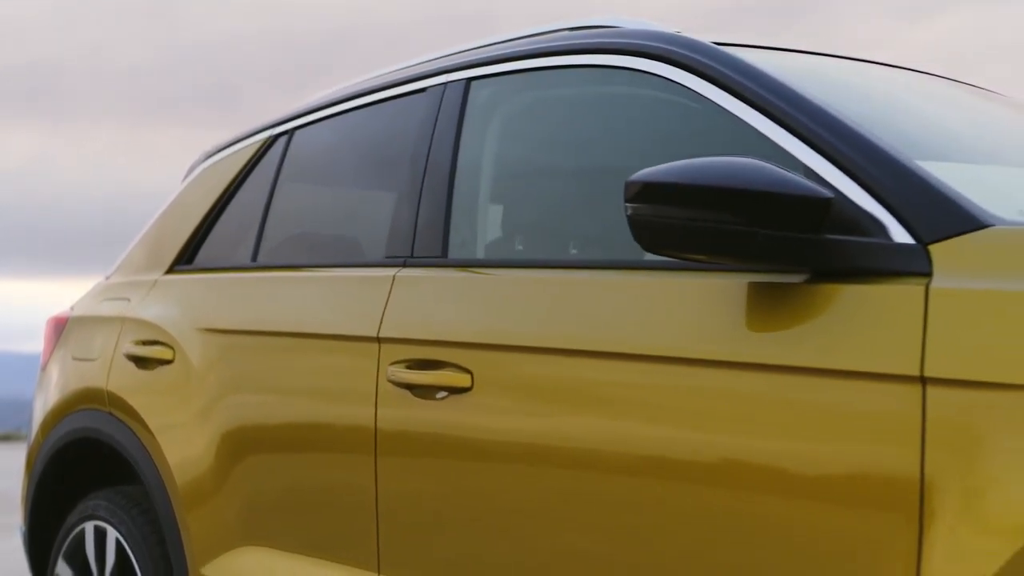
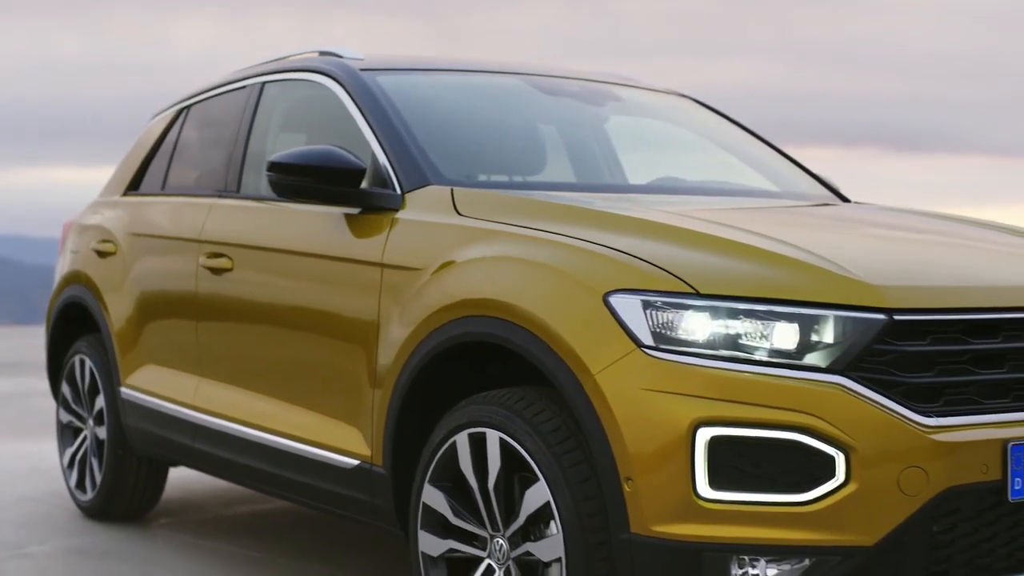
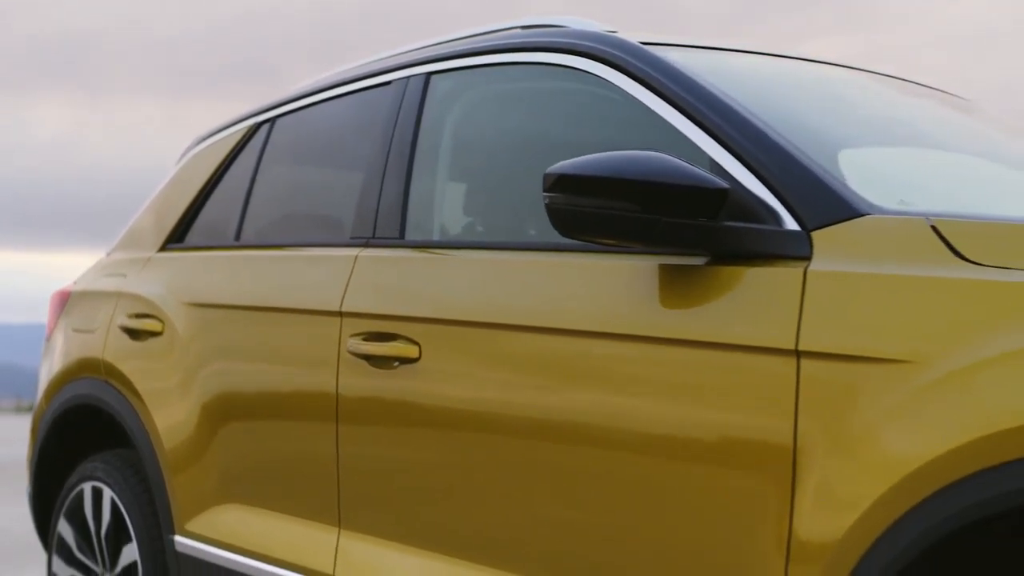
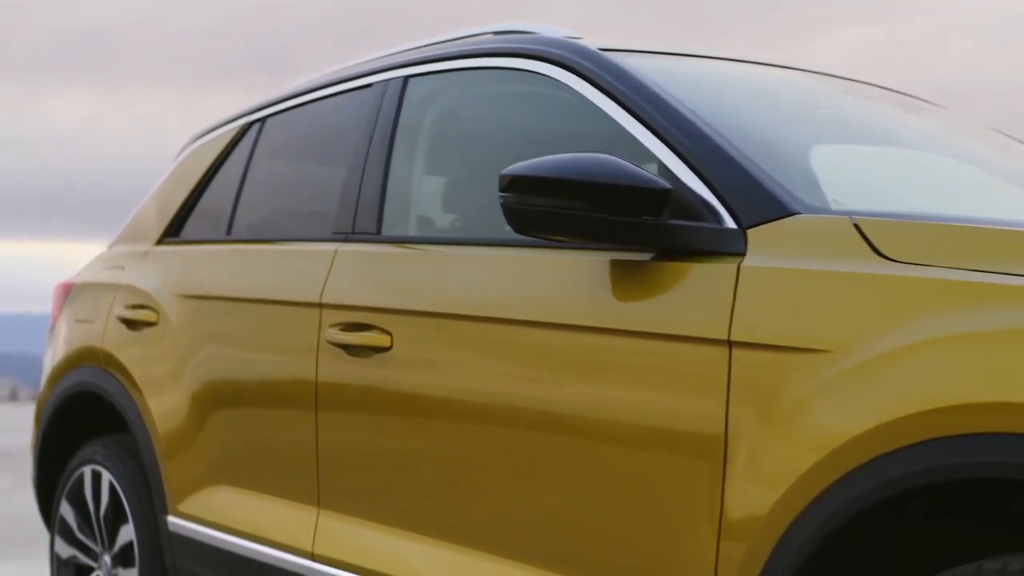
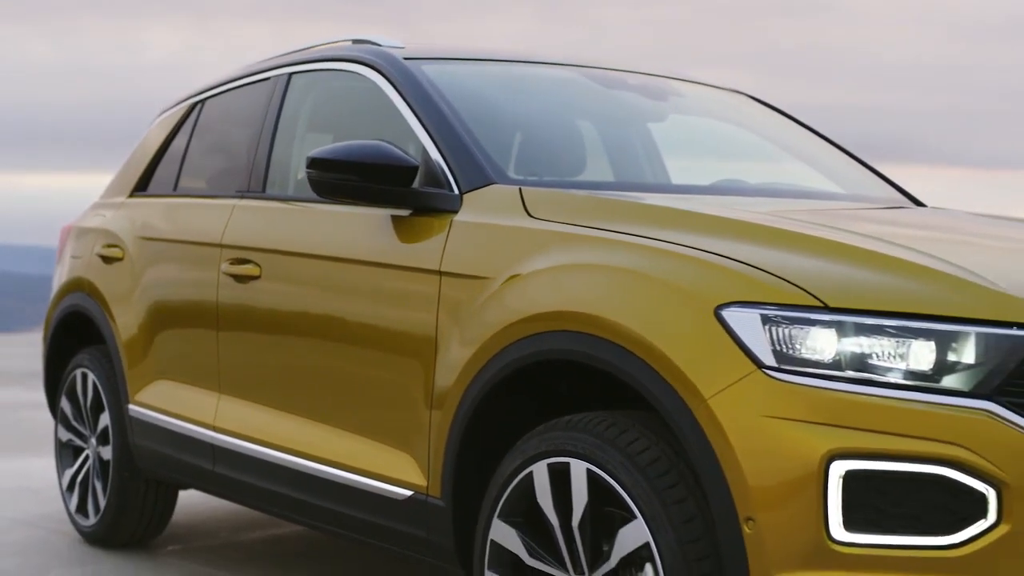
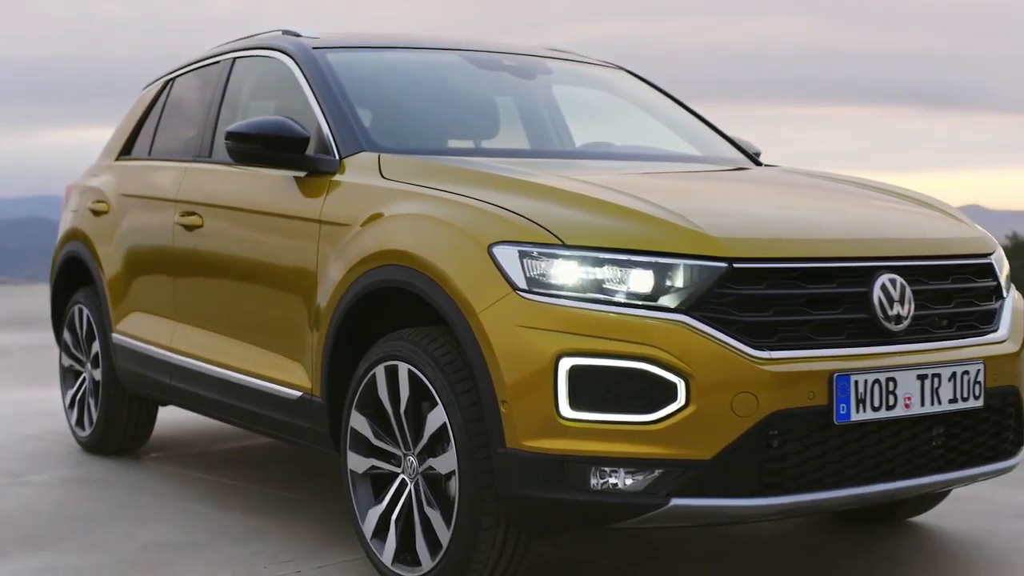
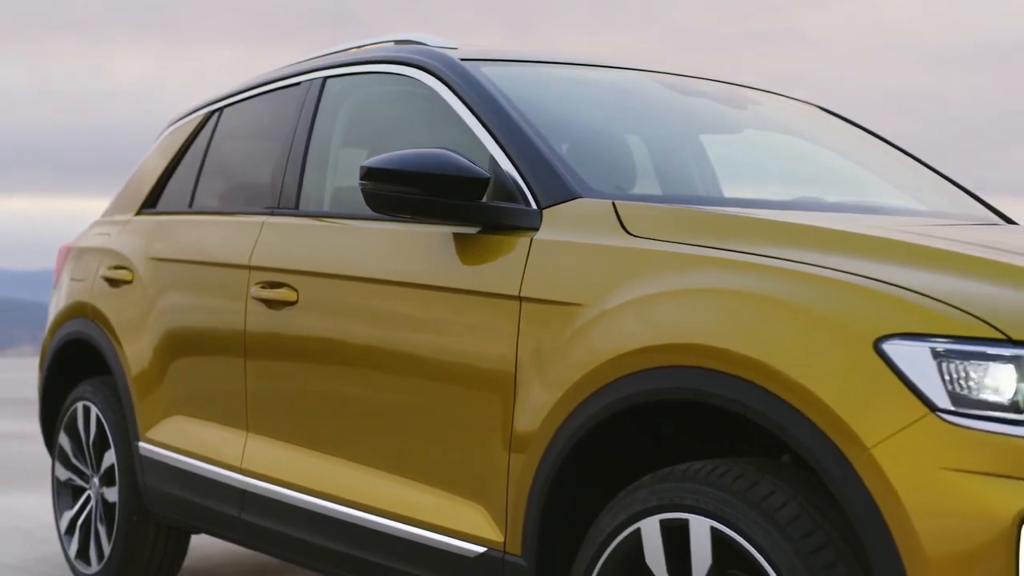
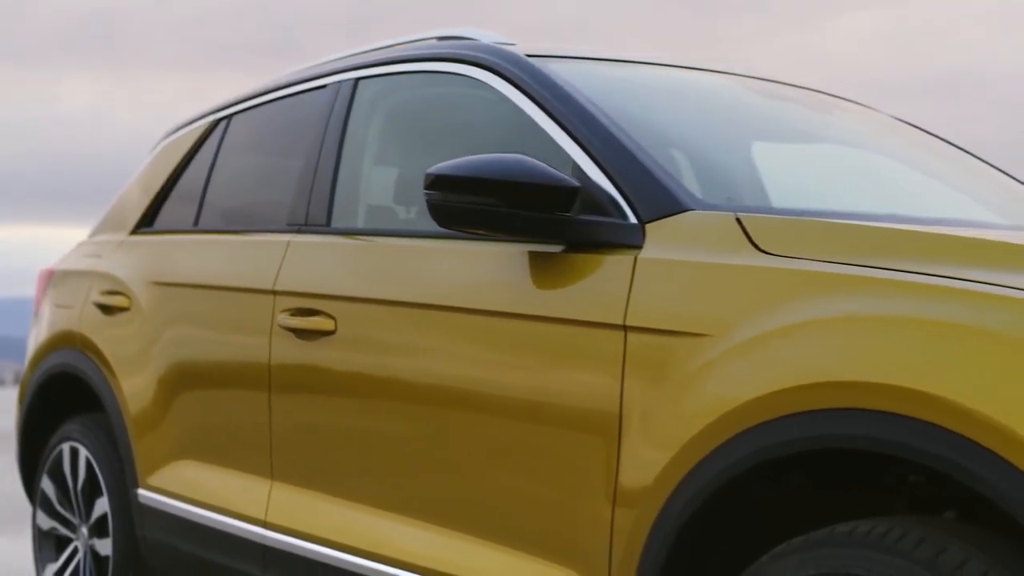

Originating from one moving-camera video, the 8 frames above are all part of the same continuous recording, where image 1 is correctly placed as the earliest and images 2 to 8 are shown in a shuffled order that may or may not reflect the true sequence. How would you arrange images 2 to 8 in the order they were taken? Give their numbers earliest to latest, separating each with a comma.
3, 4, 8, 7, 5, 2, 6
